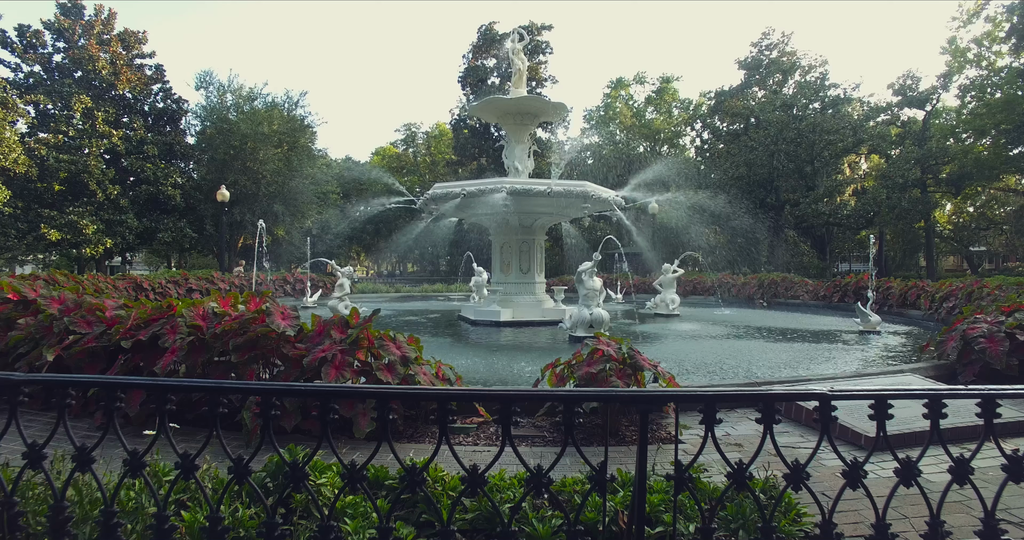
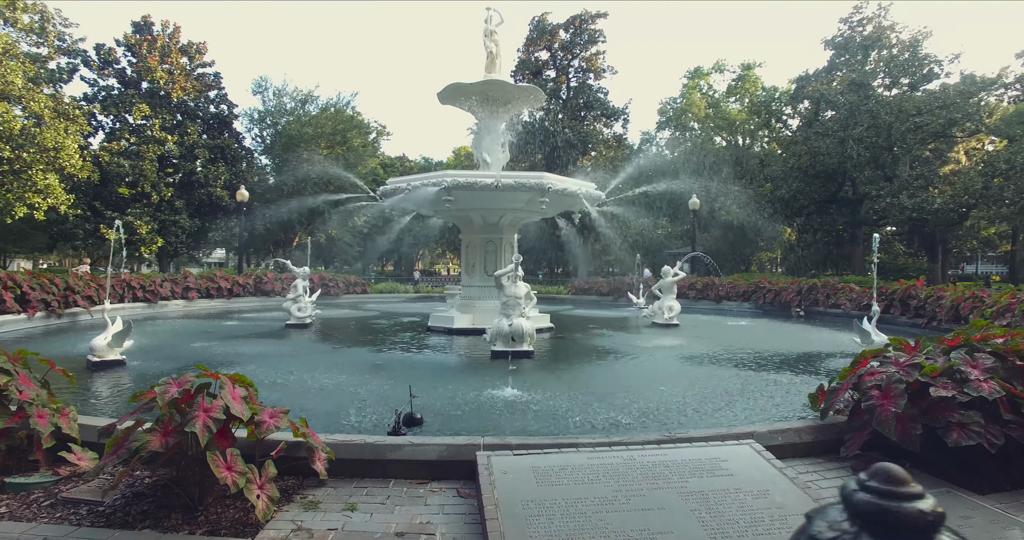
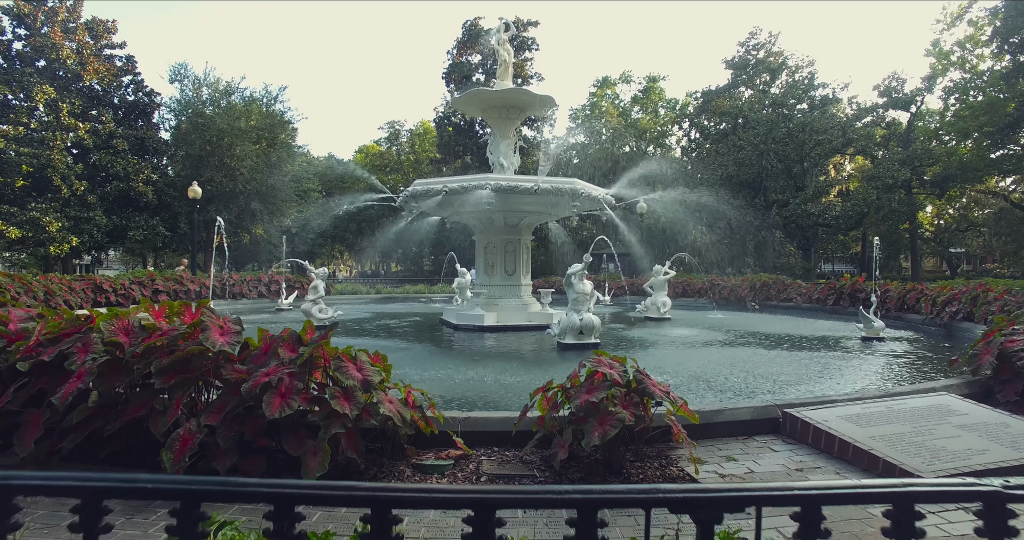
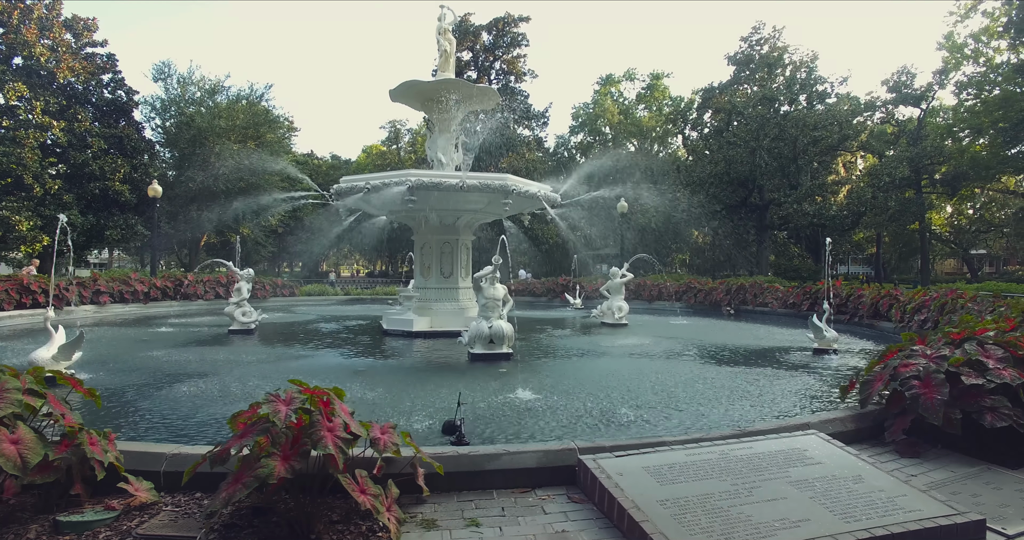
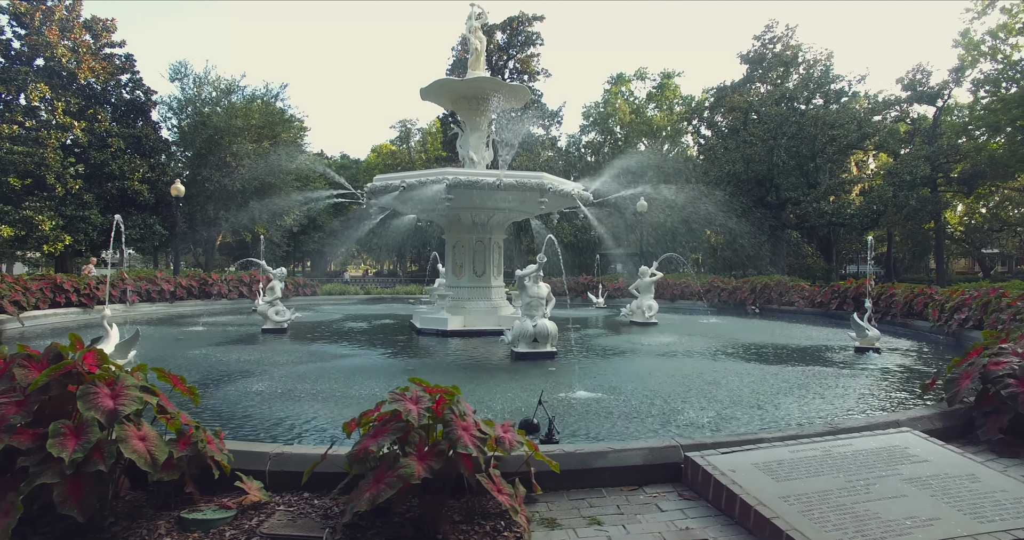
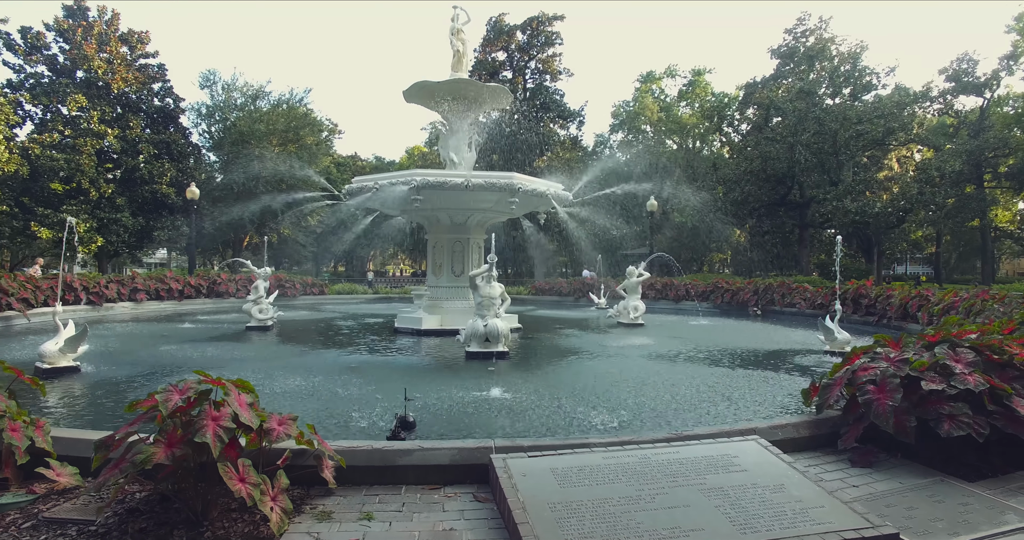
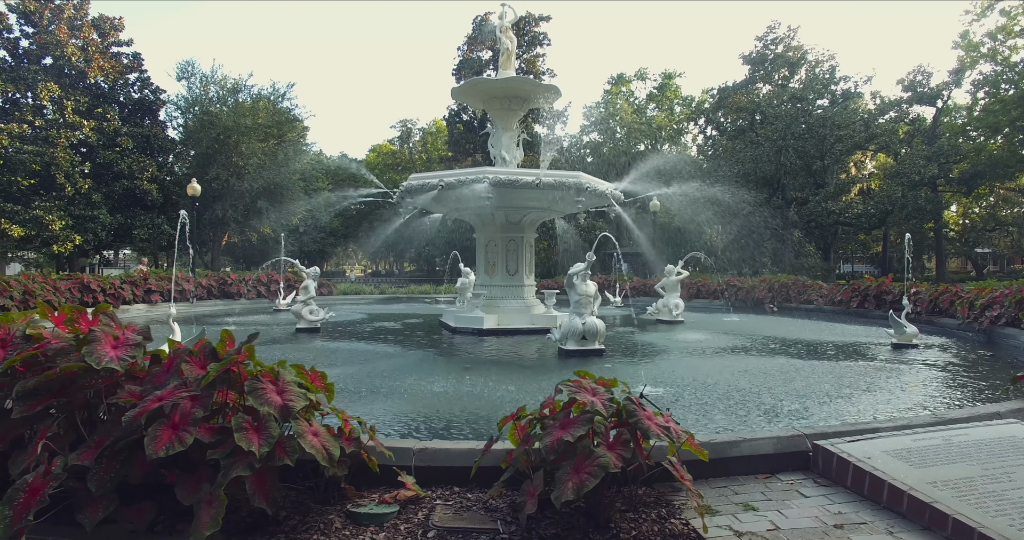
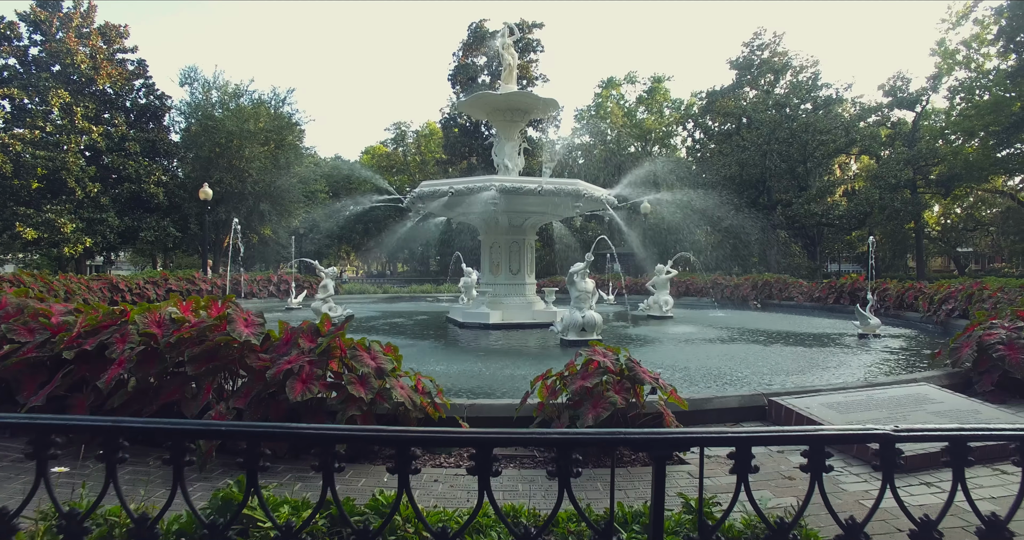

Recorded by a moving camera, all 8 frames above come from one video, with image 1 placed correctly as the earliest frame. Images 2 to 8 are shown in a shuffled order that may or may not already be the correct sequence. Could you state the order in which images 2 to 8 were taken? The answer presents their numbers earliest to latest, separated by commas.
8, 3, 7, 5, 4, 6, 2
